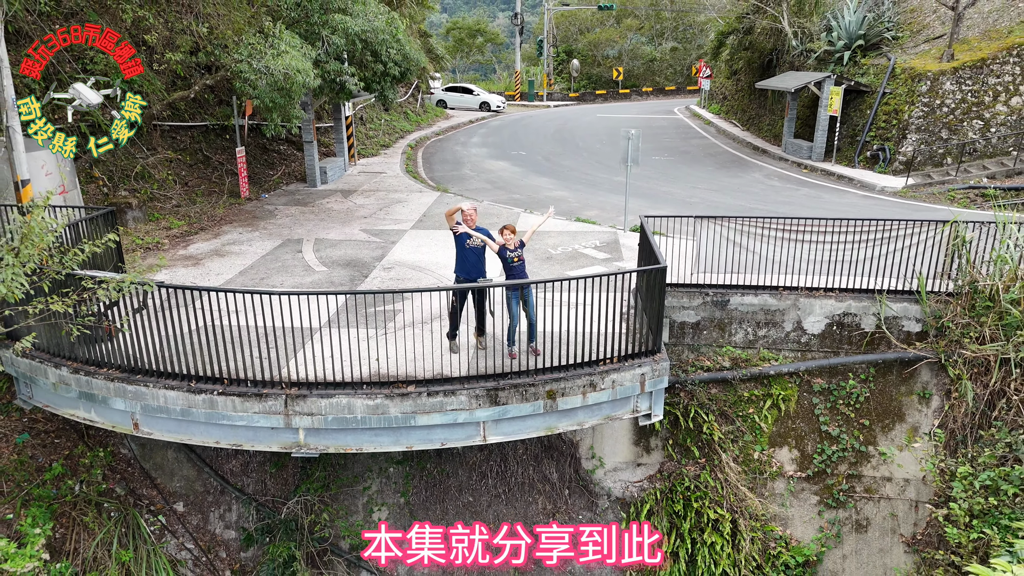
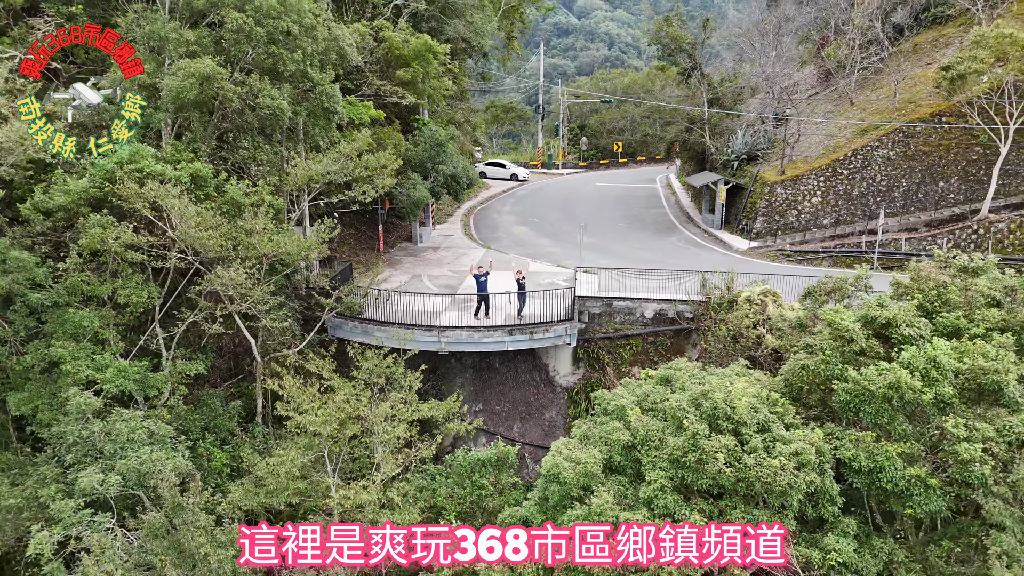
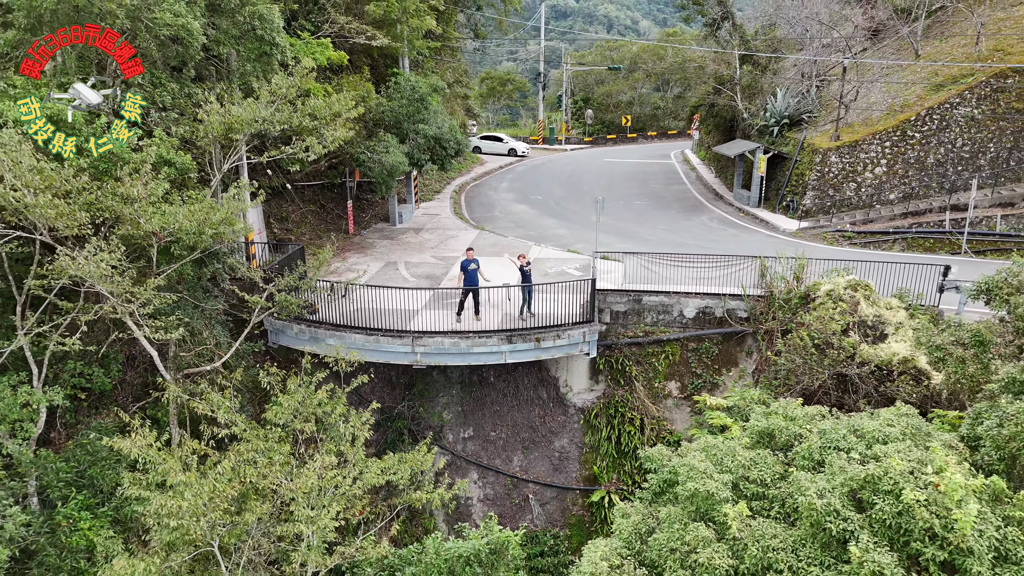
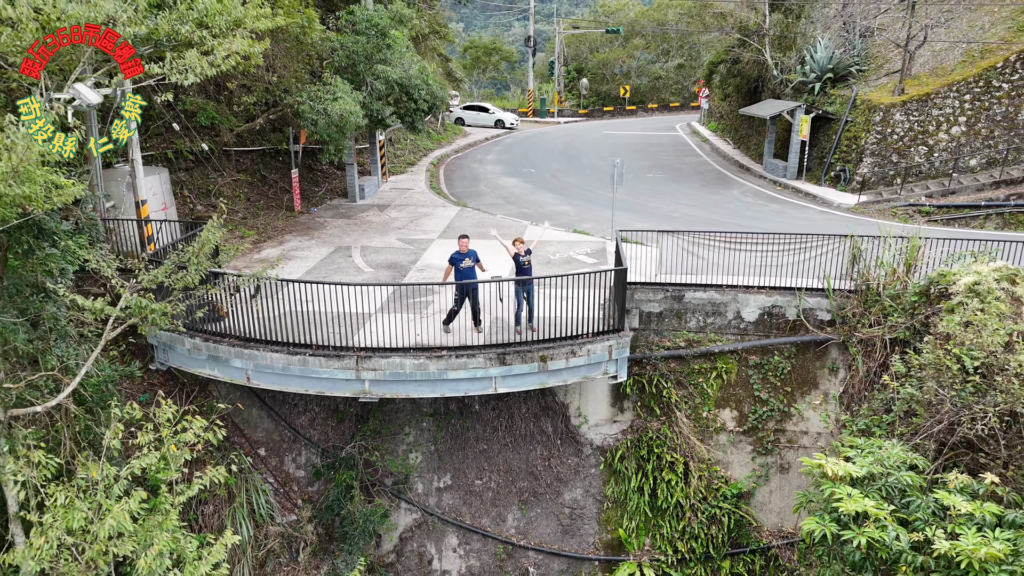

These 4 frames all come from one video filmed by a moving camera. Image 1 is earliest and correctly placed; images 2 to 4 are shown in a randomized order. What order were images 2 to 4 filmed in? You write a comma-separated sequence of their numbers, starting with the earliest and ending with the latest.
4, 3, 2
